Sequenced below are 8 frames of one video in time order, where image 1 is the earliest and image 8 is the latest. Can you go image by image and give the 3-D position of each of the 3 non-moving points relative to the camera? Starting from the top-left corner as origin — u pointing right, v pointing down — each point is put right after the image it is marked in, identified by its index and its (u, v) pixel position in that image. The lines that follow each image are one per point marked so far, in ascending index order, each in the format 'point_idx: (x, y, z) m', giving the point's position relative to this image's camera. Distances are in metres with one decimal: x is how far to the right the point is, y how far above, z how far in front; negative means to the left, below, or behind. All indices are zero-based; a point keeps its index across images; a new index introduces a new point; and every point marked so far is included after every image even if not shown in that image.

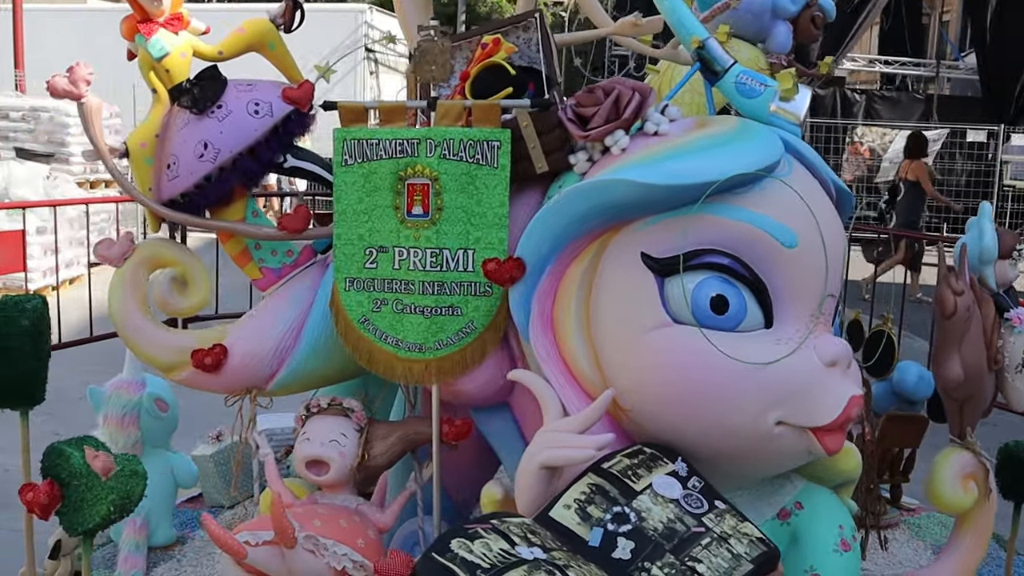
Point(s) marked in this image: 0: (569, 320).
0: (+0.2, -0.1, +2.6) m
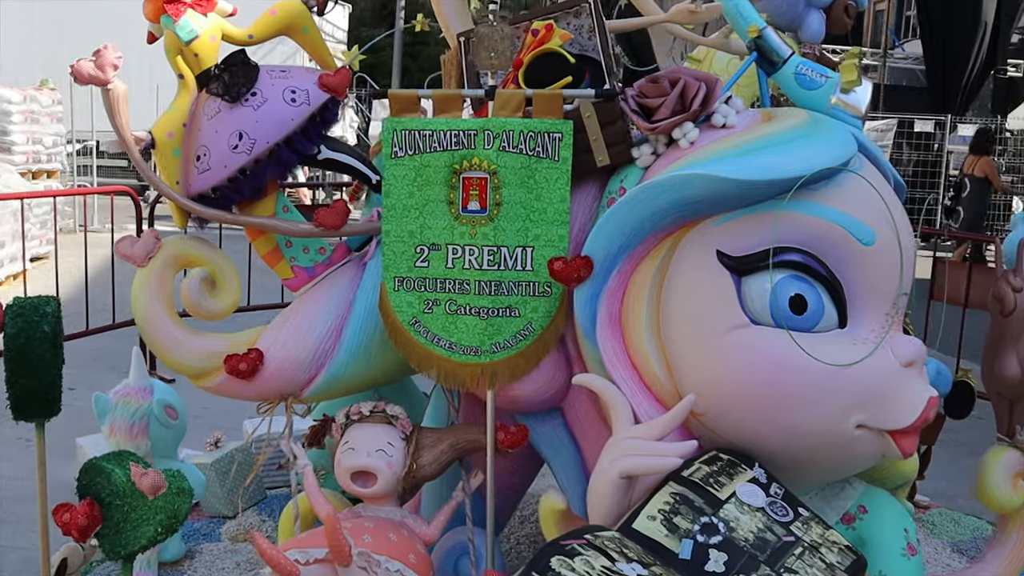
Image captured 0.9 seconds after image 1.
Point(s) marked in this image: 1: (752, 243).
0: (+0.3, -0.1, +2.5) m
1: (+0.6, +0.1, +2.4) m
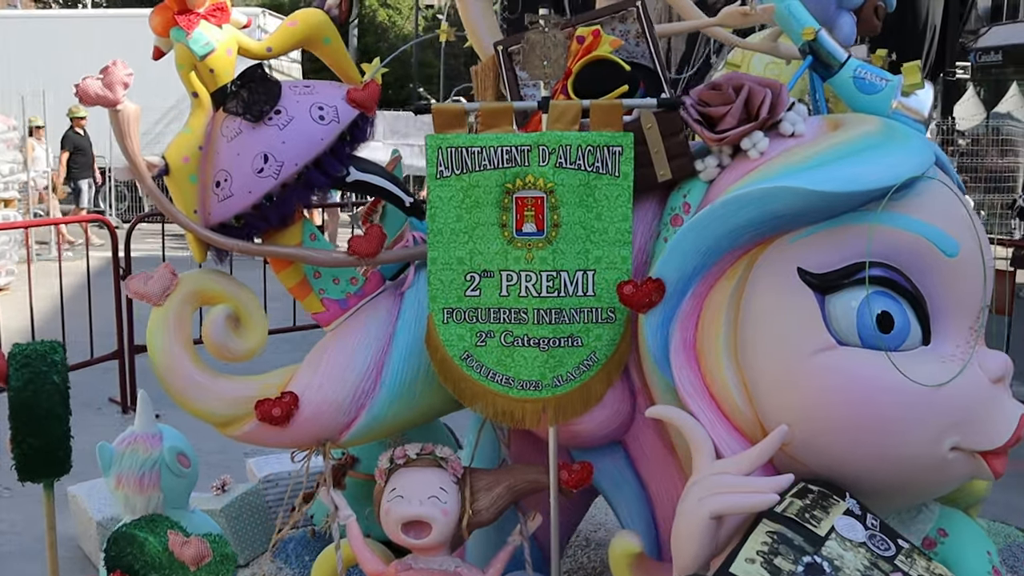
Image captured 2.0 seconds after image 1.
0: (+0.5, -0.1, +2.3) m
1: (+0.7, +0.1, +2.3) m
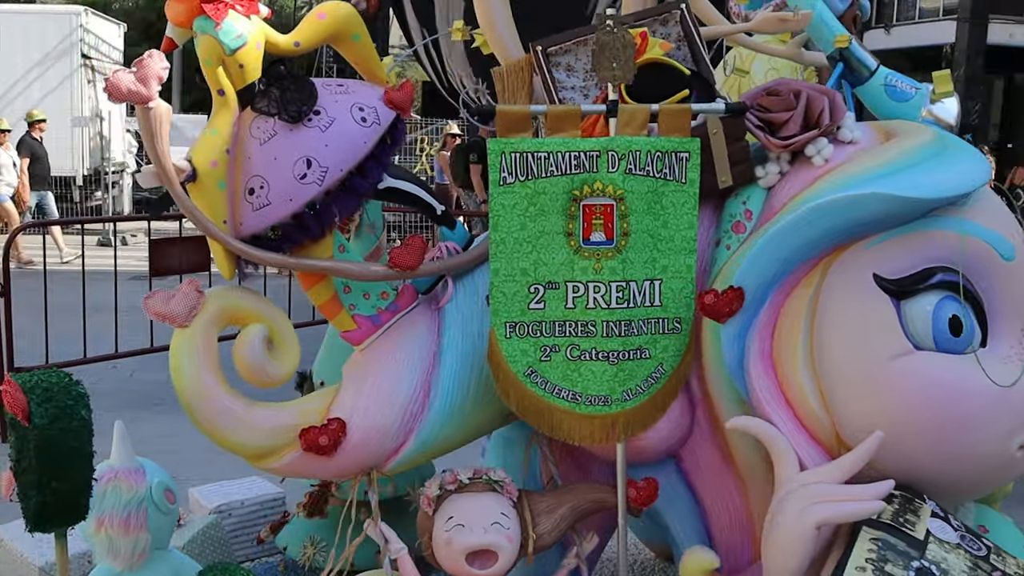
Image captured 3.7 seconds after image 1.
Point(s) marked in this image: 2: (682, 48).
0: (+0.6, -0.2, +2.3) m
1: (+0.9, +0.1, +2.3) m
2: (+0.4, +0.6, +2.5) m
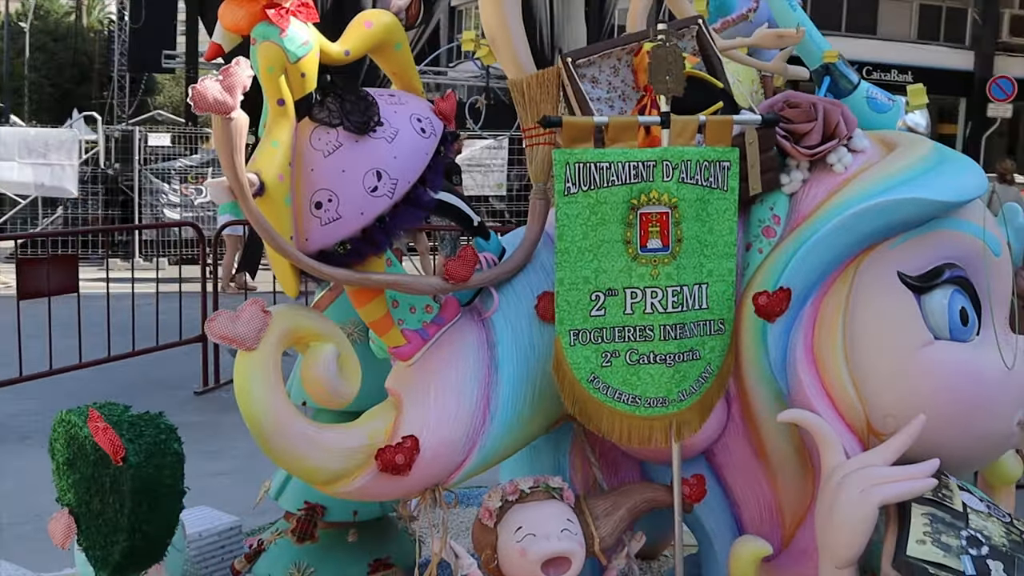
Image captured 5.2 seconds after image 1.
0: (+0.8, -0.2, +2.5) m
1: (+1.0, +0.1, +2.5) m
2: (+0.5, +0.6, +2.7) m
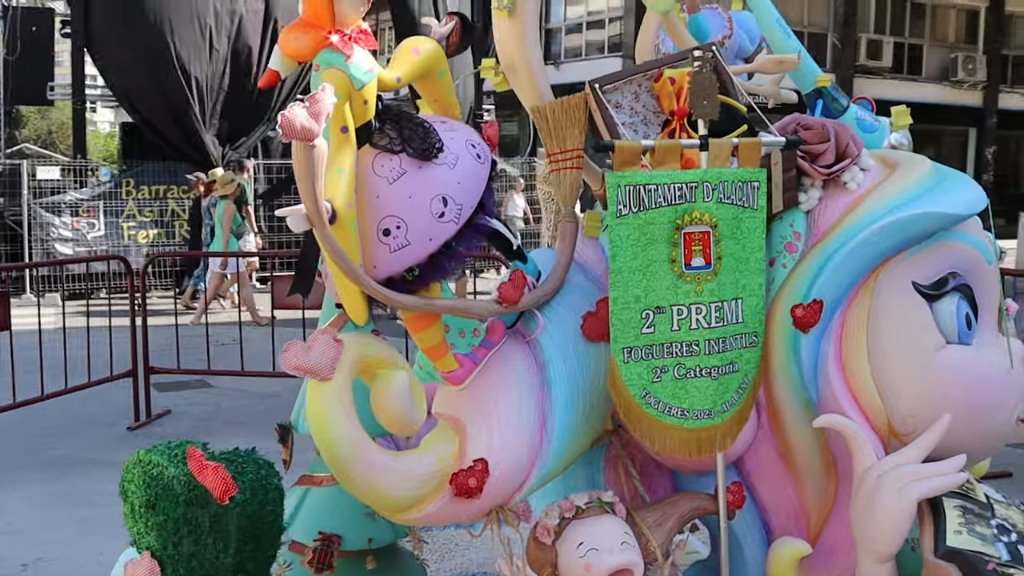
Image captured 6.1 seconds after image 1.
0: (+0.9, -0.2, +2.6) m
1: (+1.1, 0.0, +2.7) m
2: (+0.6, +0.6, +2.8) m
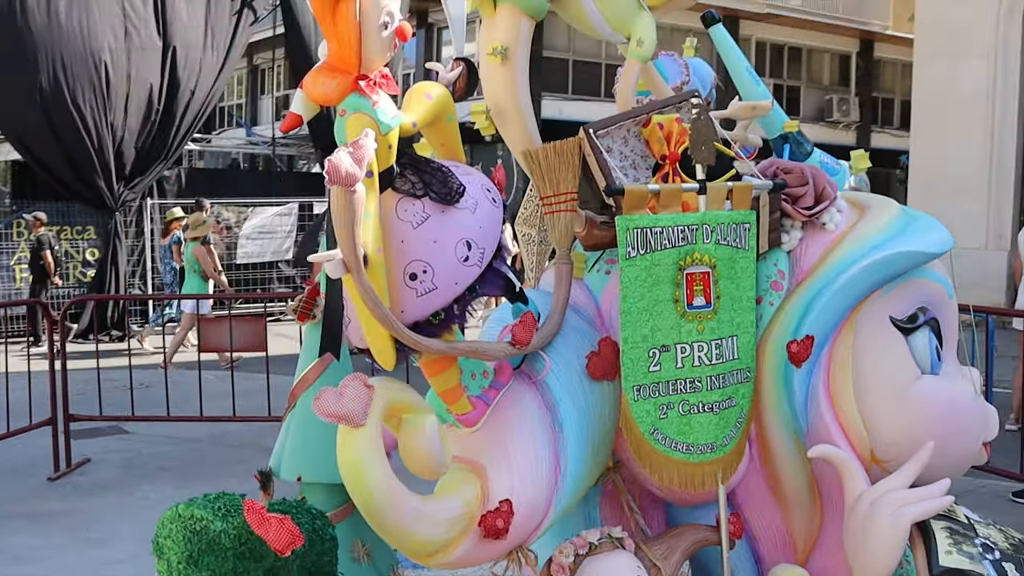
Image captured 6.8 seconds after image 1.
0: (+0.9, -0.3, +2.7) m
1: (+1.1, -0.1, +2.9) m
2: (+0.6, +0.5, +2.9) m
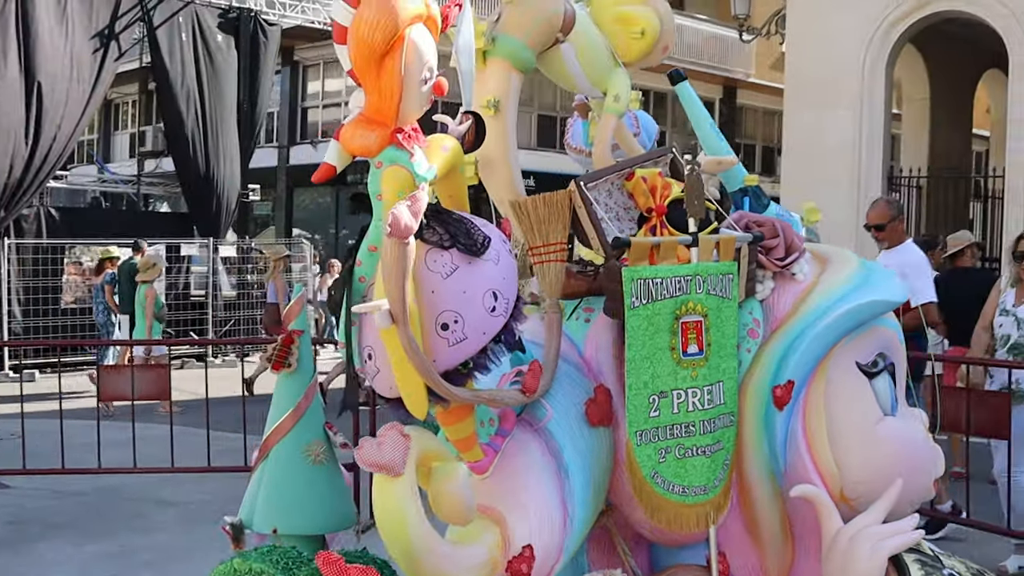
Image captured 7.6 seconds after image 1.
0: (+0.9, -0.4, +2.9) m
1: (+1.1, -0.2, +3.1) m
2: (+0.5, +0.3, +3.0) m
